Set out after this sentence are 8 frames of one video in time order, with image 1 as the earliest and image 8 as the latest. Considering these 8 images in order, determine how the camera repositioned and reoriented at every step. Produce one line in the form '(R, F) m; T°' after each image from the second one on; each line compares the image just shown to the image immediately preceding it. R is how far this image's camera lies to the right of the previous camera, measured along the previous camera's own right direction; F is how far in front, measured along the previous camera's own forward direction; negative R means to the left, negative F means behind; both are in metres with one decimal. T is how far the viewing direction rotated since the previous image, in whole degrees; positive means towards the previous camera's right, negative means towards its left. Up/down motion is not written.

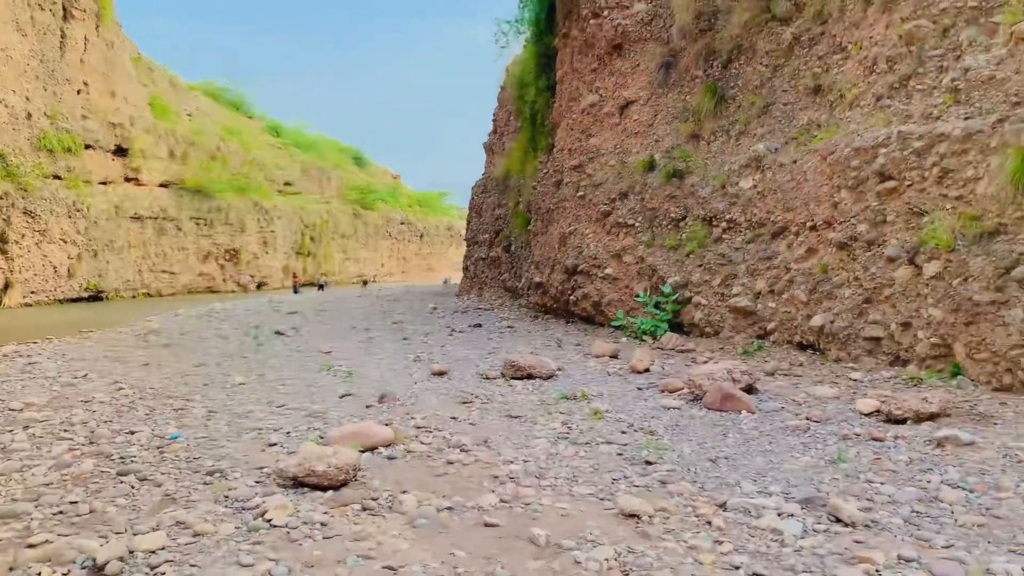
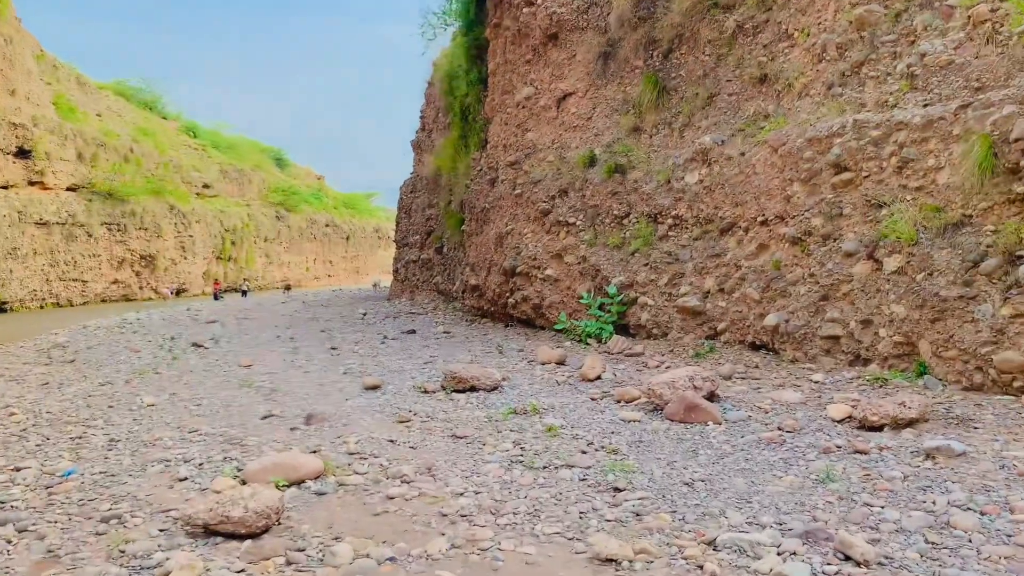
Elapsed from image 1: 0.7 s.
(-0.1, +0.4) m; +5°
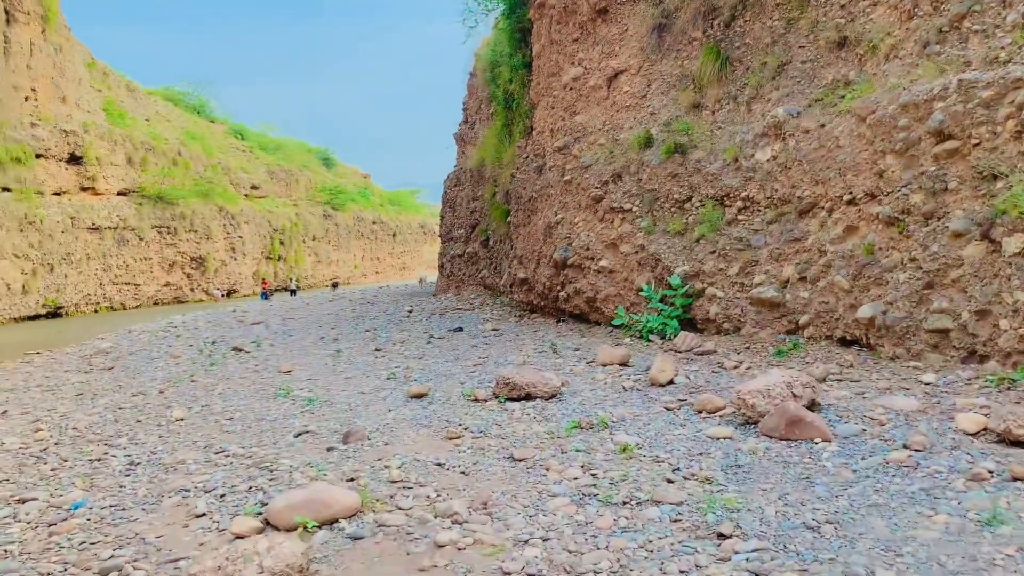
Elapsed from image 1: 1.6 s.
(-0.1, +0.6) m; -3°
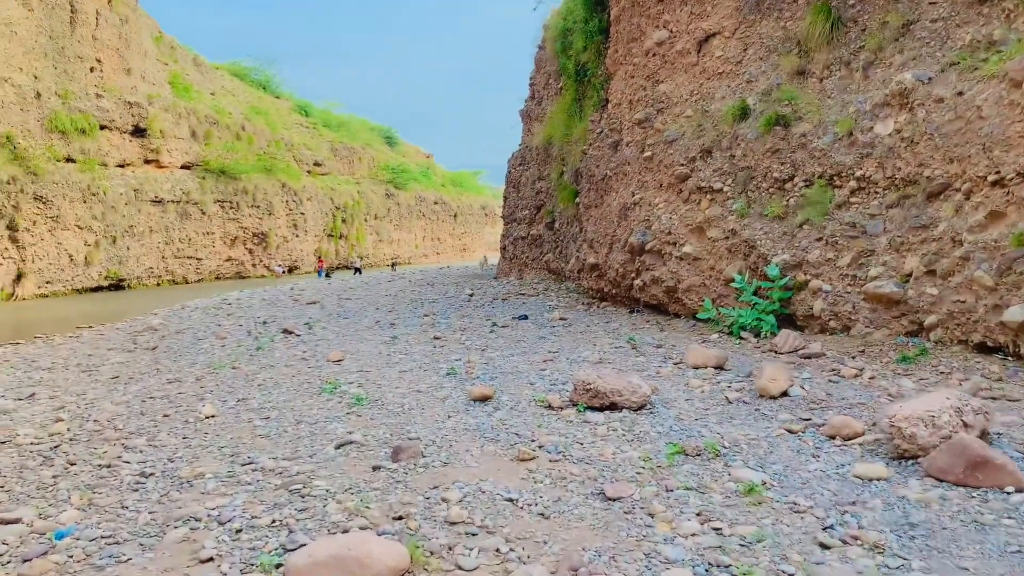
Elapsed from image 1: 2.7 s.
(-0.1, +0.7) m; -4°
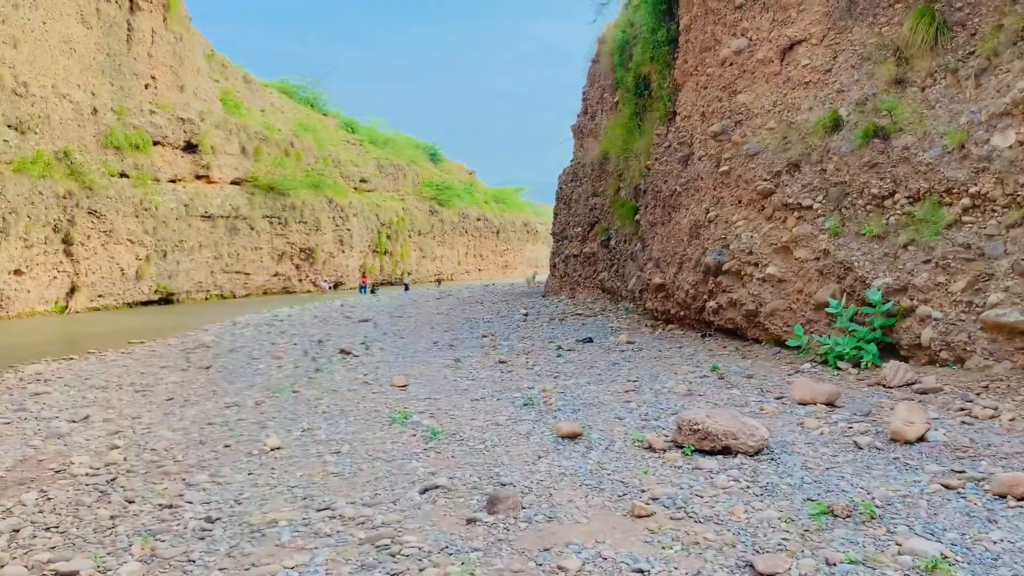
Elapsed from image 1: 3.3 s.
(-0.2, +0.4) m; -3°
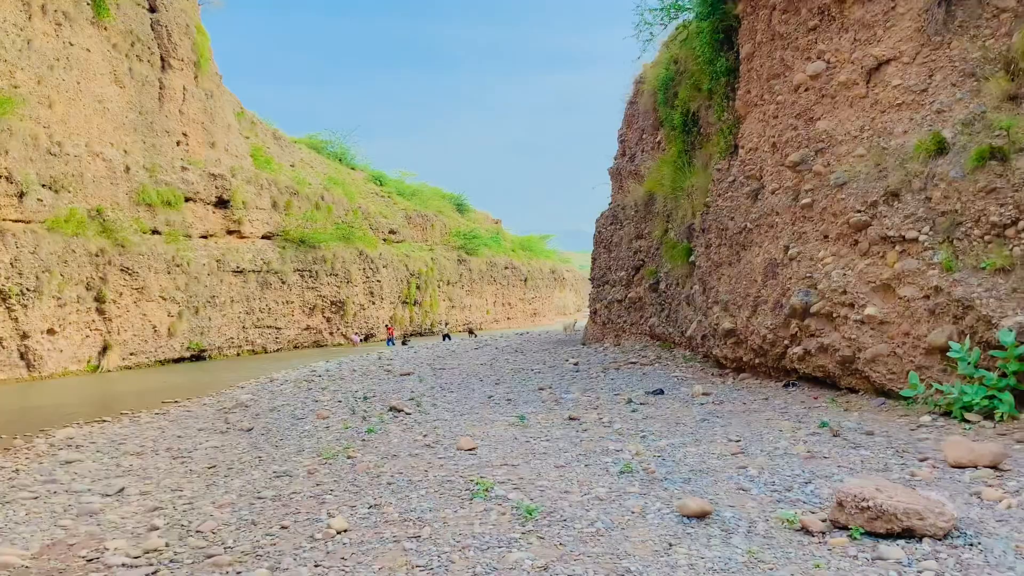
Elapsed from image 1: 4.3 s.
(-0.3, +0.6) m; -2°
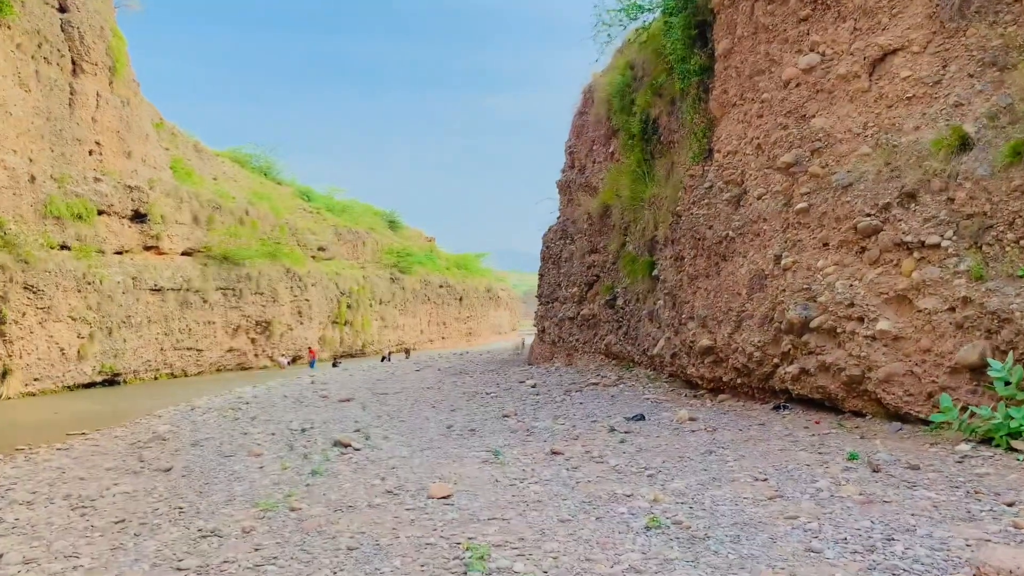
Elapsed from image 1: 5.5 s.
(-0.3, +0.8) m; +5°
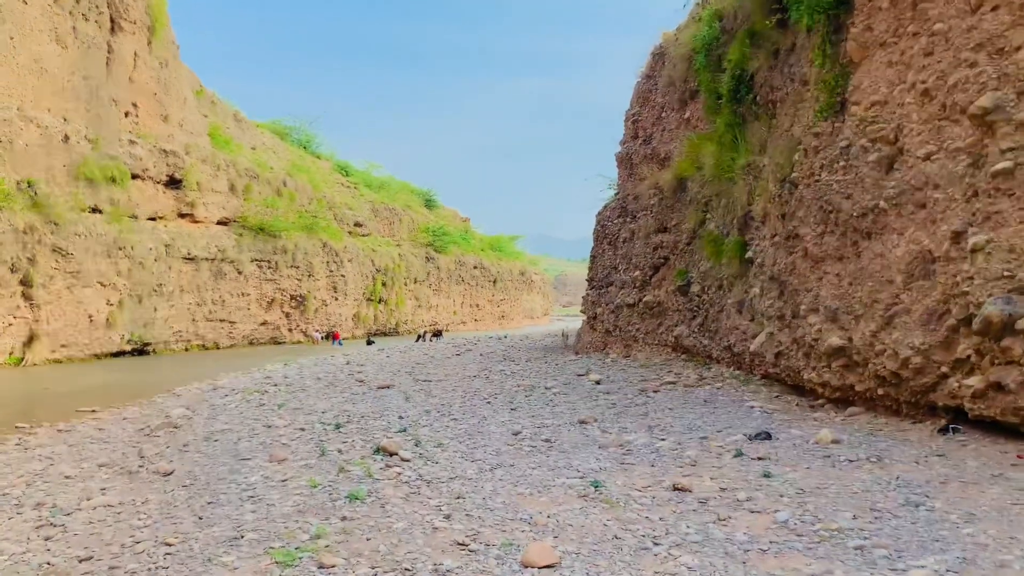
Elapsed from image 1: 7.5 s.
(-0.4, +1.4) m; -2°
